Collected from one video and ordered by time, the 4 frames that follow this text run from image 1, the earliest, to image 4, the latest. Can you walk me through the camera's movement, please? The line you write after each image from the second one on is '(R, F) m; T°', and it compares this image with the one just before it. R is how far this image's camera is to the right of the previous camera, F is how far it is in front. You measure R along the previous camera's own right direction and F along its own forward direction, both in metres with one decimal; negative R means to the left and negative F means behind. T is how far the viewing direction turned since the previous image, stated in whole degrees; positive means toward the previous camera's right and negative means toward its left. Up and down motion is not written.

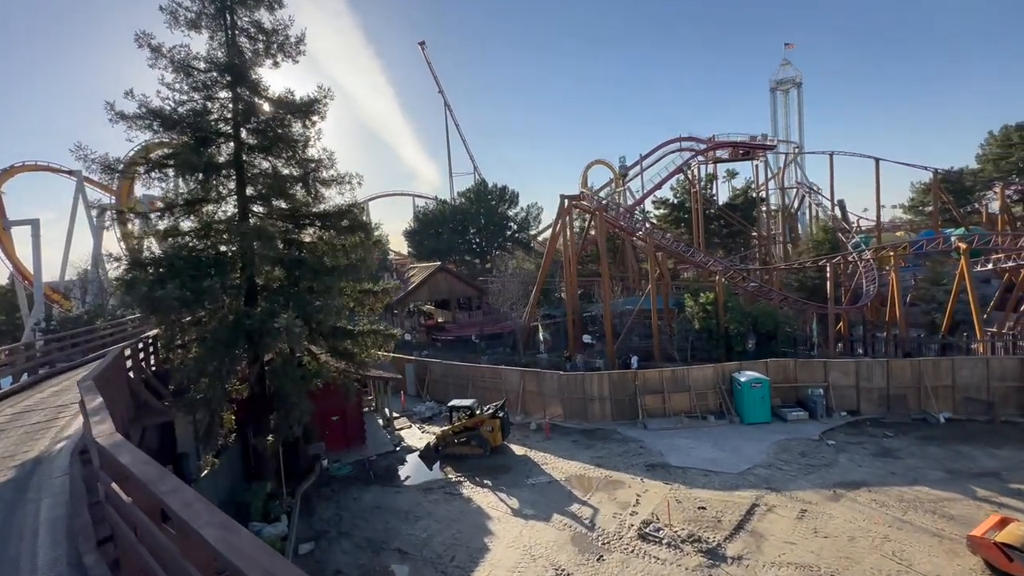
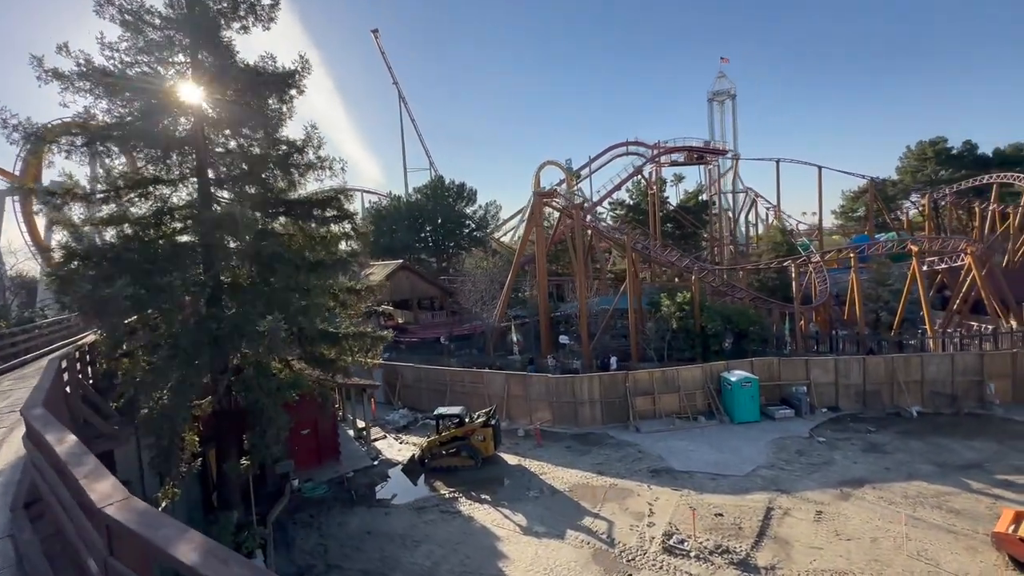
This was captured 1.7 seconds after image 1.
(-1.3, +0.9) m; +7°
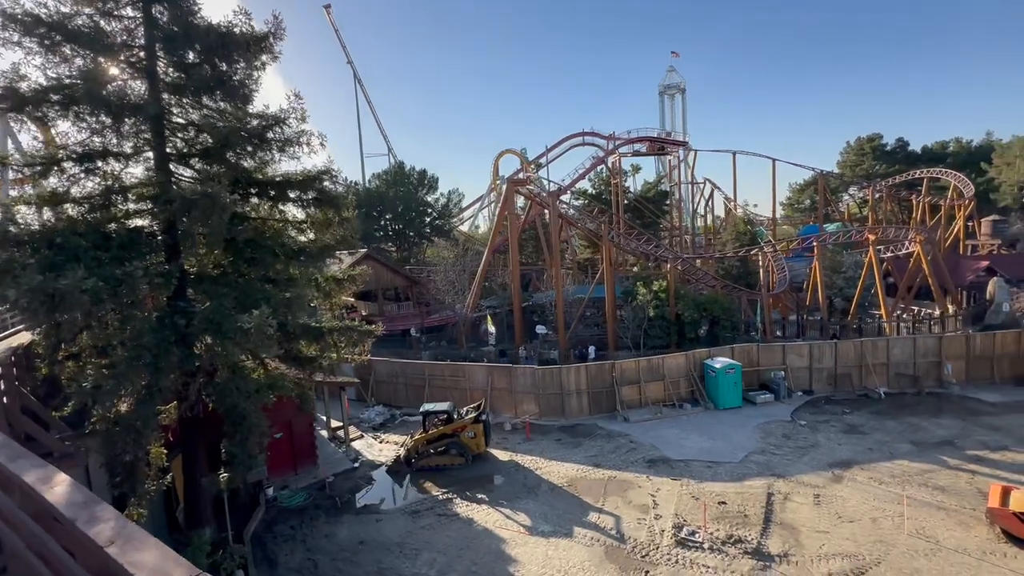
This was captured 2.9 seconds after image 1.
(-0.9, +0.6) m; +6°
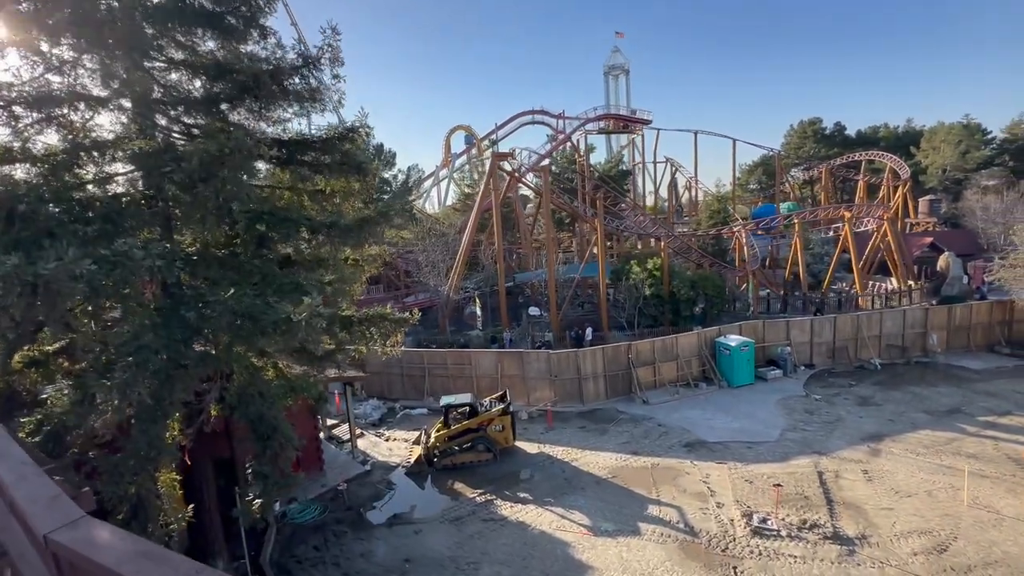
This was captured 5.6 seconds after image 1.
(-2.0, +1.1) m; +7°
